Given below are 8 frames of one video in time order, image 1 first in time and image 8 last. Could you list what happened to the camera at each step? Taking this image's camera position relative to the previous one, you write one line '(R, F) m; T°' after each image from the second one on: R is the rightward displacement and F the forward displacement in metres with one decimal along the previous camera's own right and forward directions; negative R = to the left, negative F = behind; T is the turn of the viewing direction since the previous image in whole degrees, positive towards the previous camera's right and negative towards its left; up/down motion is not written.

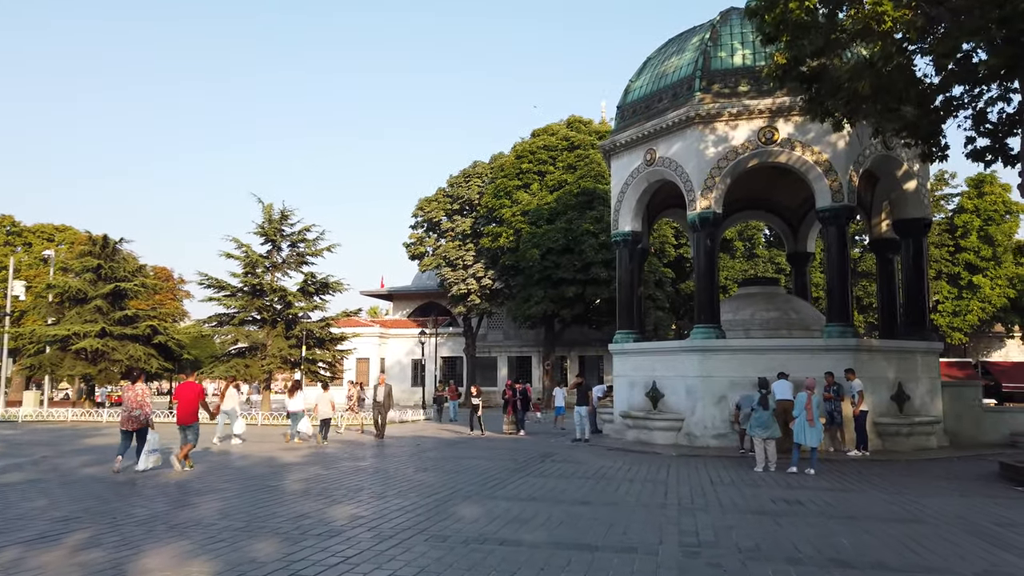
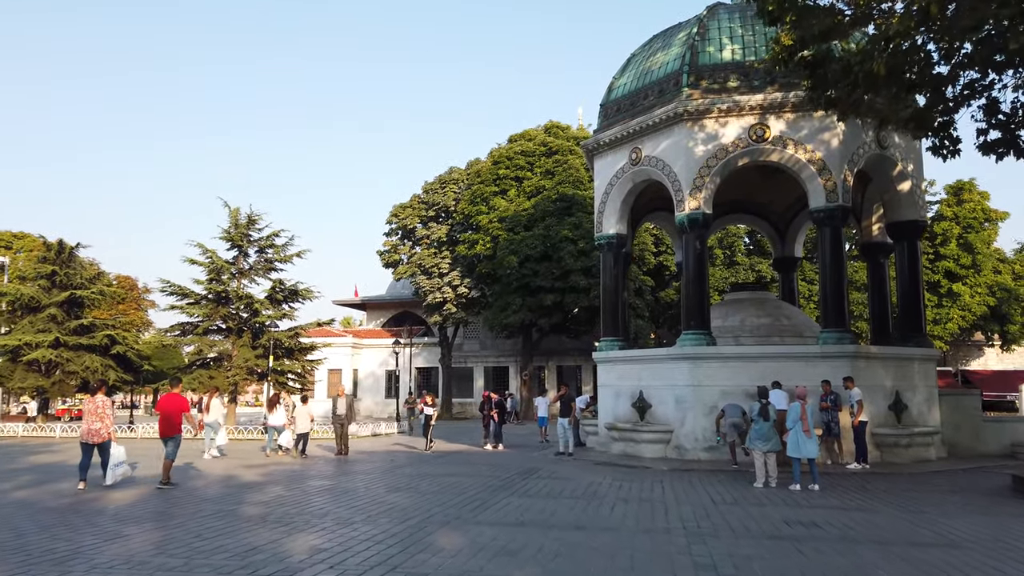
(-0.1, +0.9) m; +2°
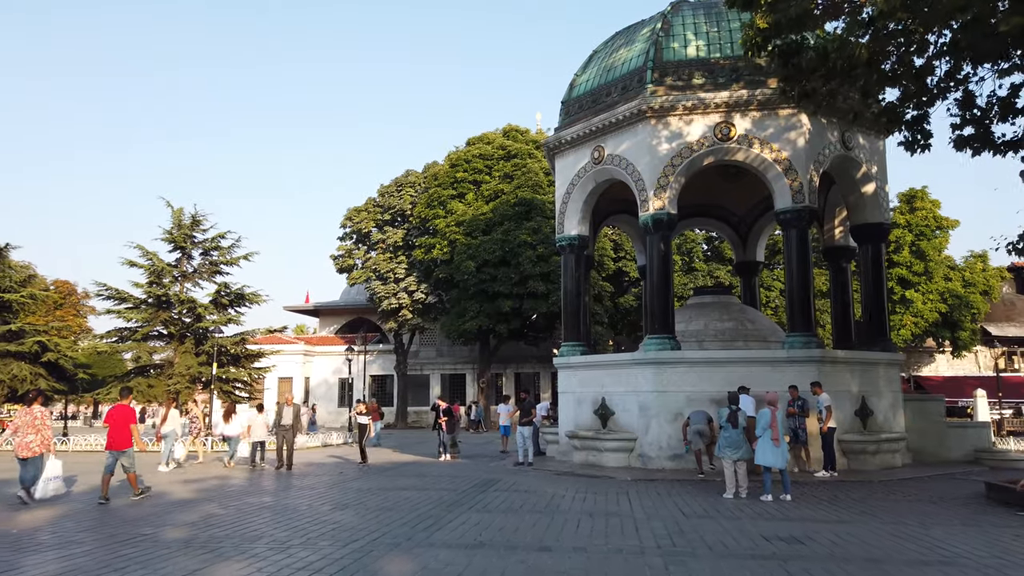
(0.0, +0.7) m; +3°
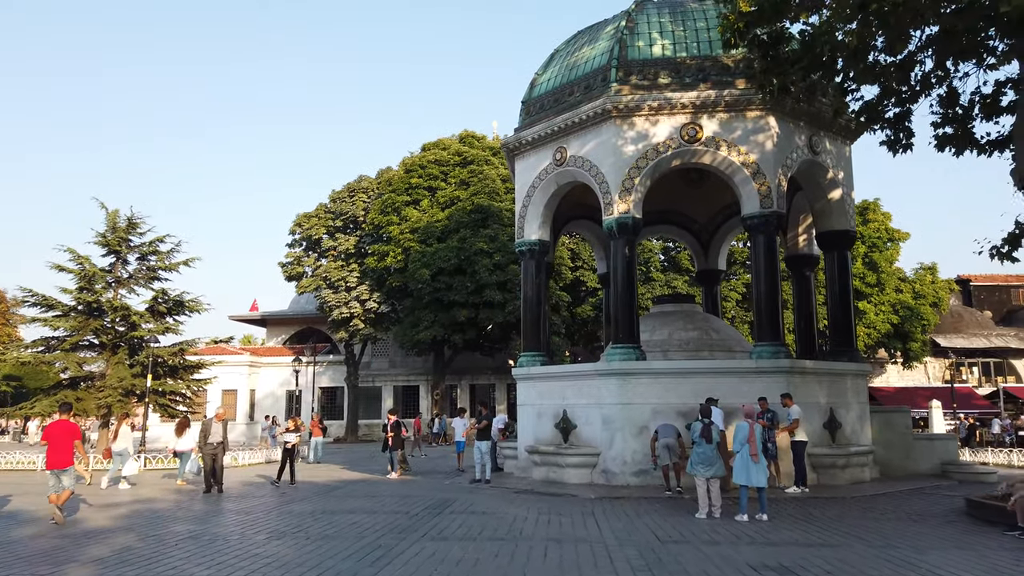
(-0.1, +0.8) m; +3°
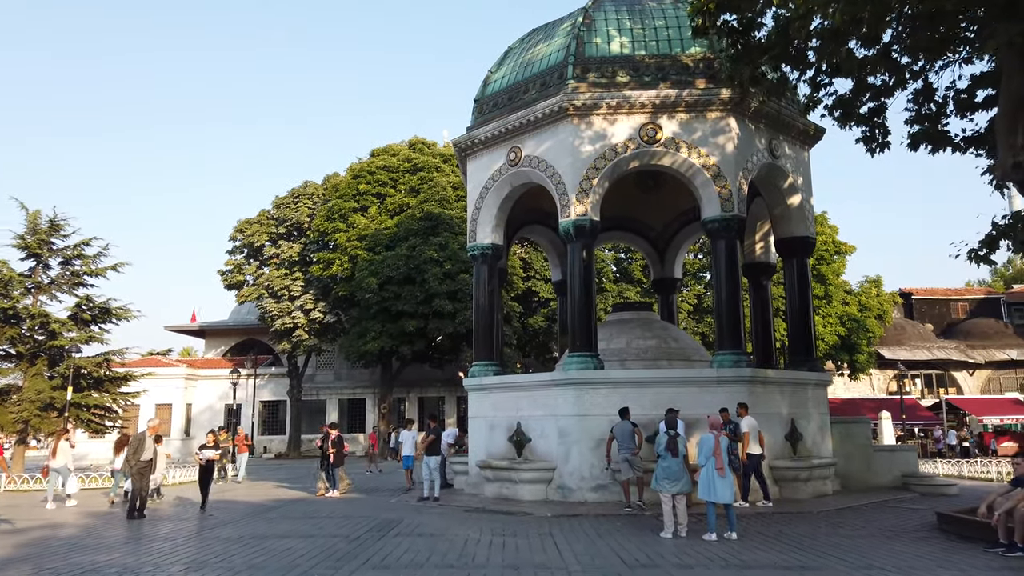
(0.0, +0.8) m; +4°
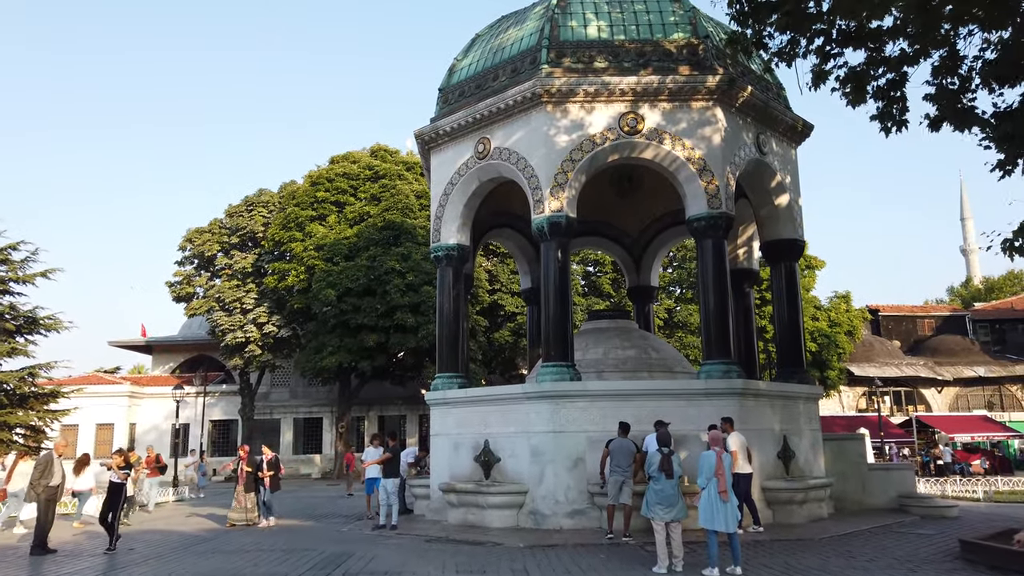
(-0.1, +1.3) m; +3°
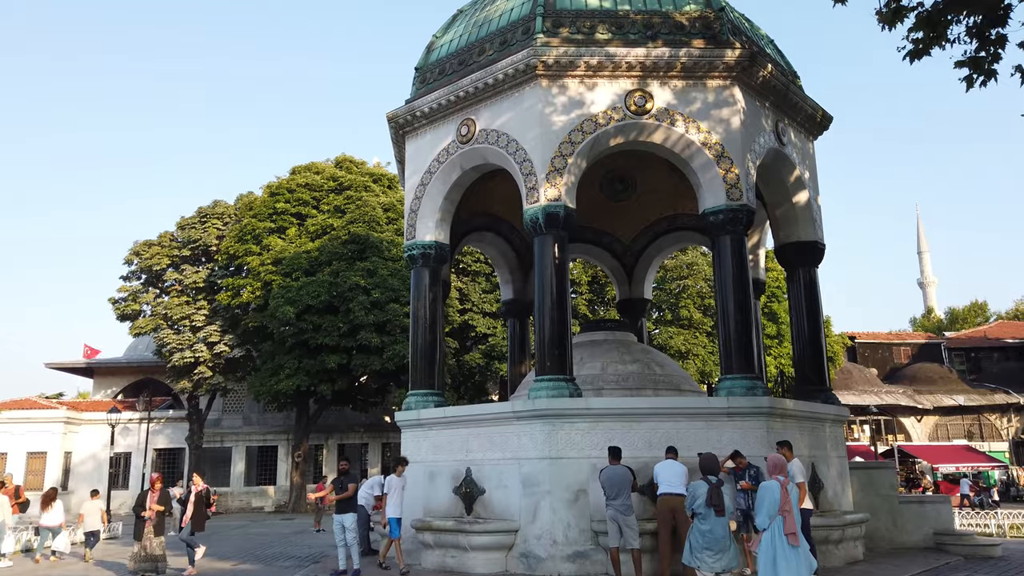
(-0.4, +1.9) m; +3°
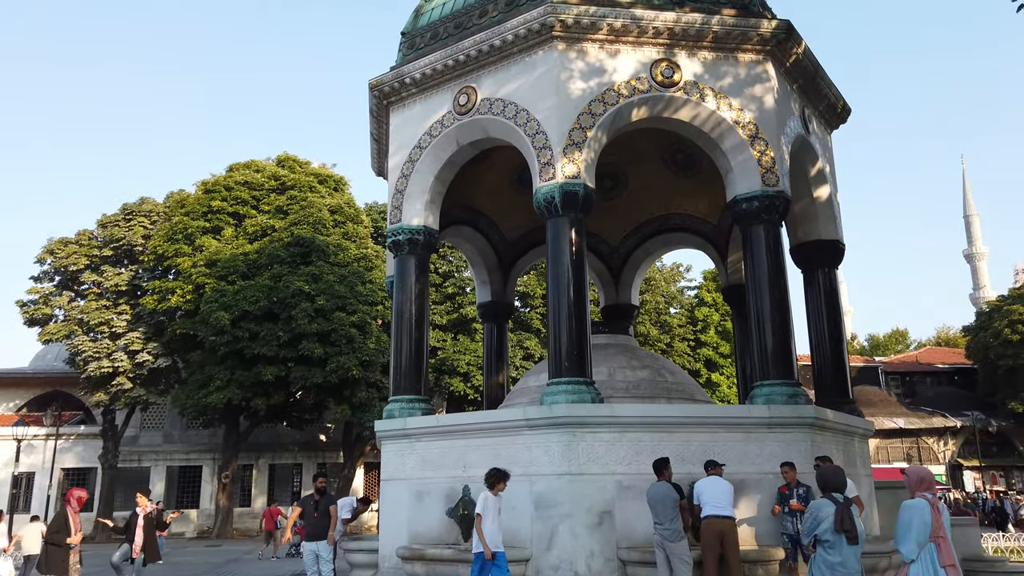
(-1.0, +1.6) m; +5°
